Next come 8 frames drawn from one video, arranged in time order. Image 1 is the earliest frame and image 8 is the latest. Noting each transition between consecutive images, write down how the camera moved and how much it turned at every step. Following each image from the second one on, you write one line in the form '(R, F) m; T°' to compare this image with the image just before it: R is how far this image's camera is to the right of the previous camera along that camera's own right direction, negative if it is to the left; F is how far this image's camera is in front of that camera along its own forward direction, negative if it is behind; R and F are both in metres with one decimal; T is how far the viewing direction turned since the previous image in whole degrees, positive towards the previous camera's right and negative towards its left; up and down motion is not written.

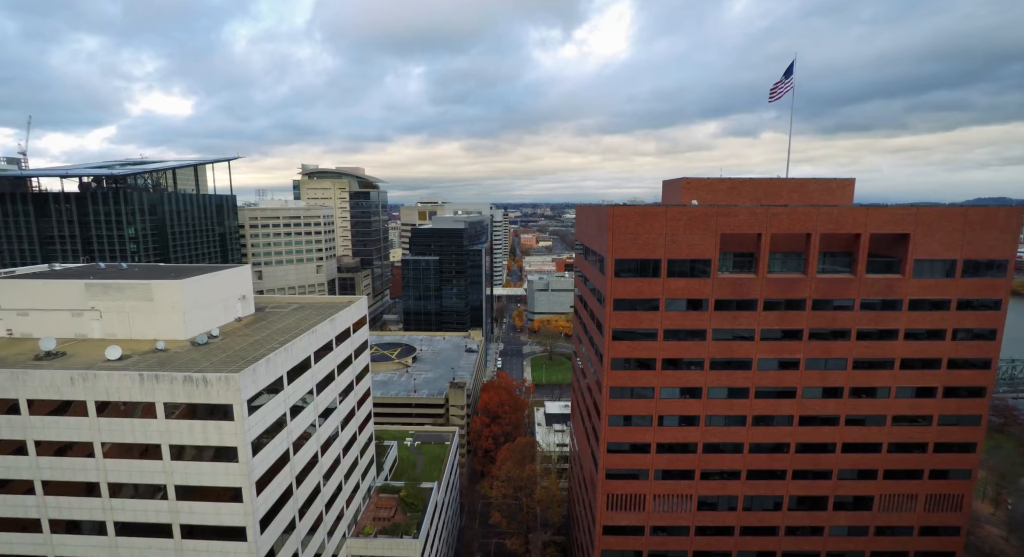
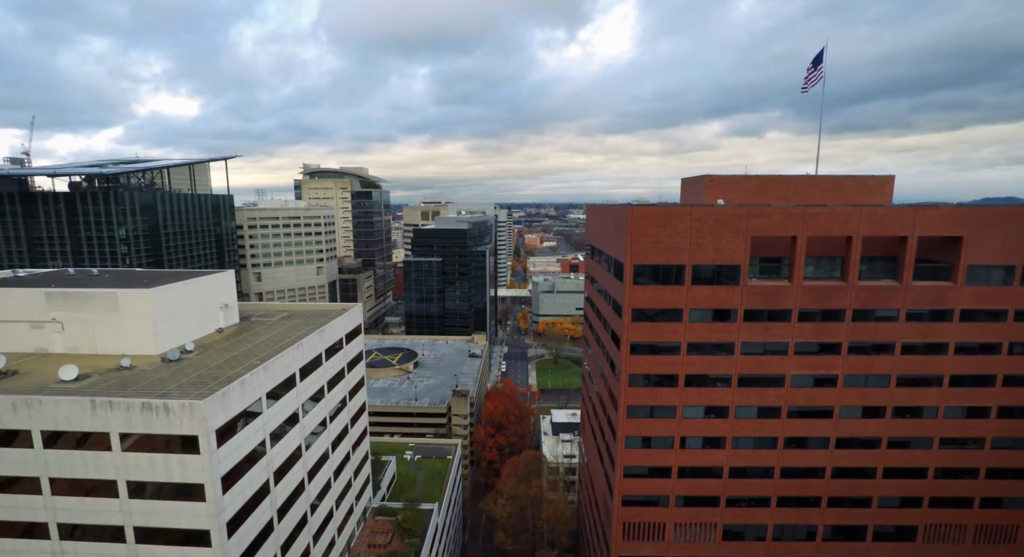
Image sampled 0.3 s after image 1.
(-0.2, +2.9) m; 0°
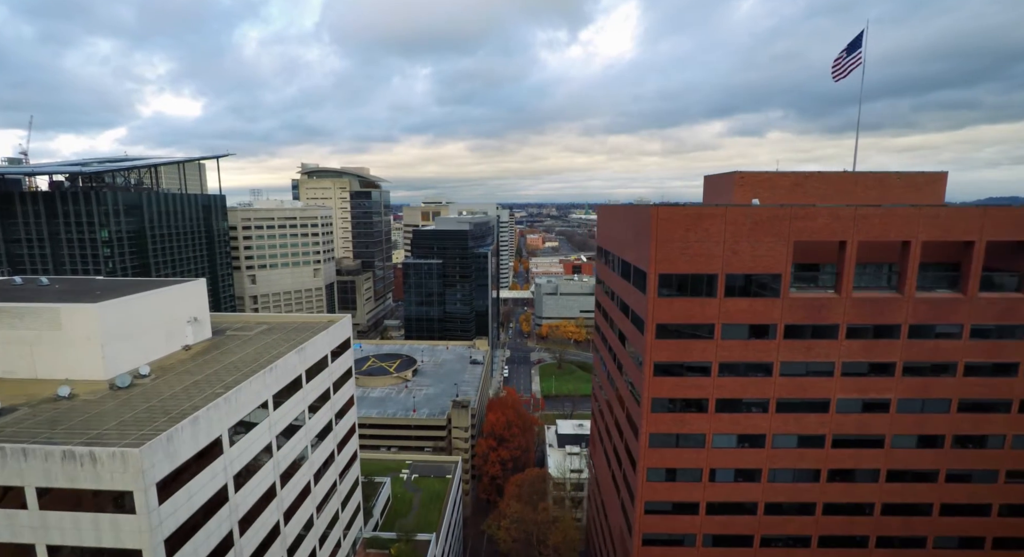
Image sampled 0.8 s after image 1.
(-0.2, +3.5) m; 0°
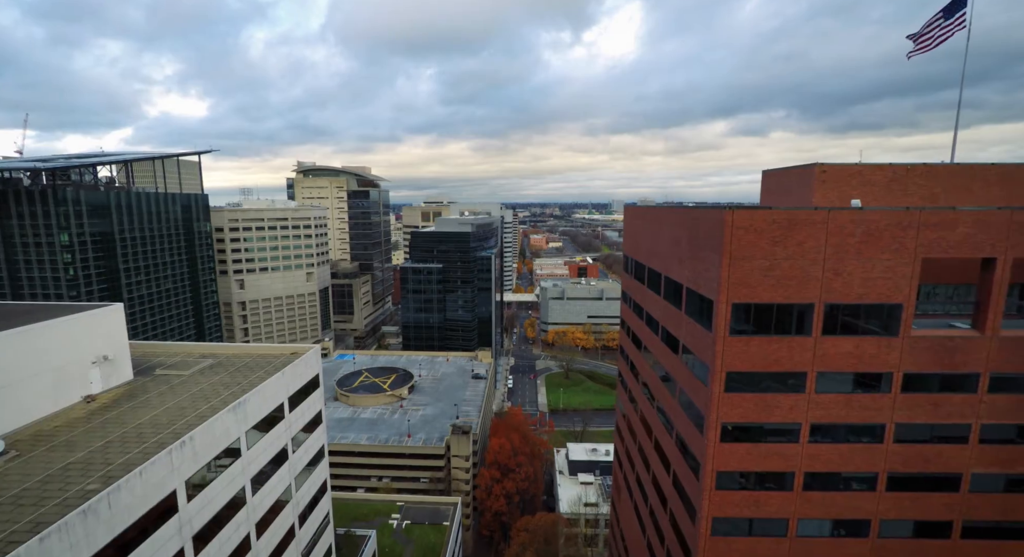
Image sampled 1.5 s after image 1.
(-0.4, +6.6) m; 0°
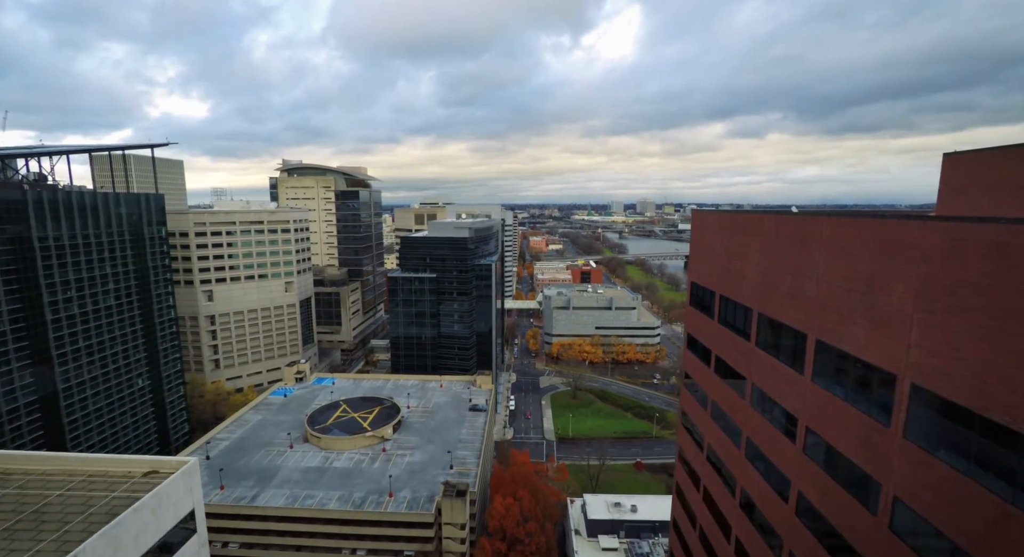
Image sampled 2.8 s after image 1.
(-0.7, +10.7) m; 0°
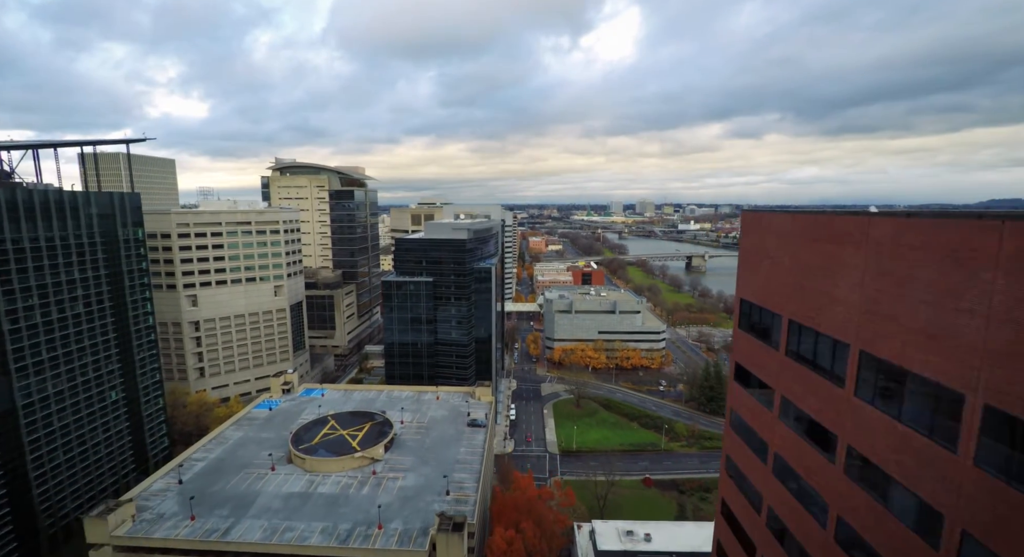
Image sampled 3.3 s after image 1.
(-0.3, +4.4) m; 0°
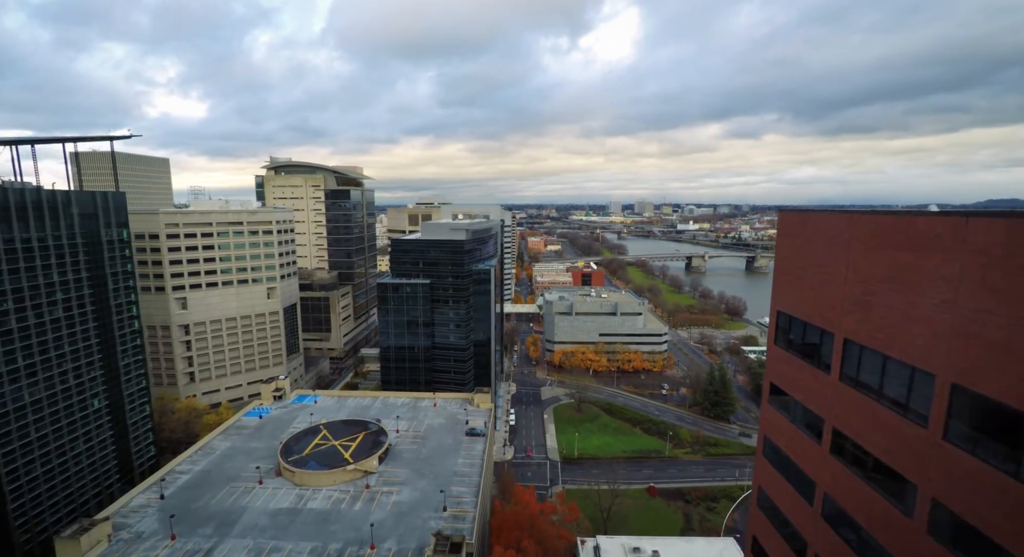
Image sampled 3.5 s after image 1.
(-0.2, +2.4) m; 0°
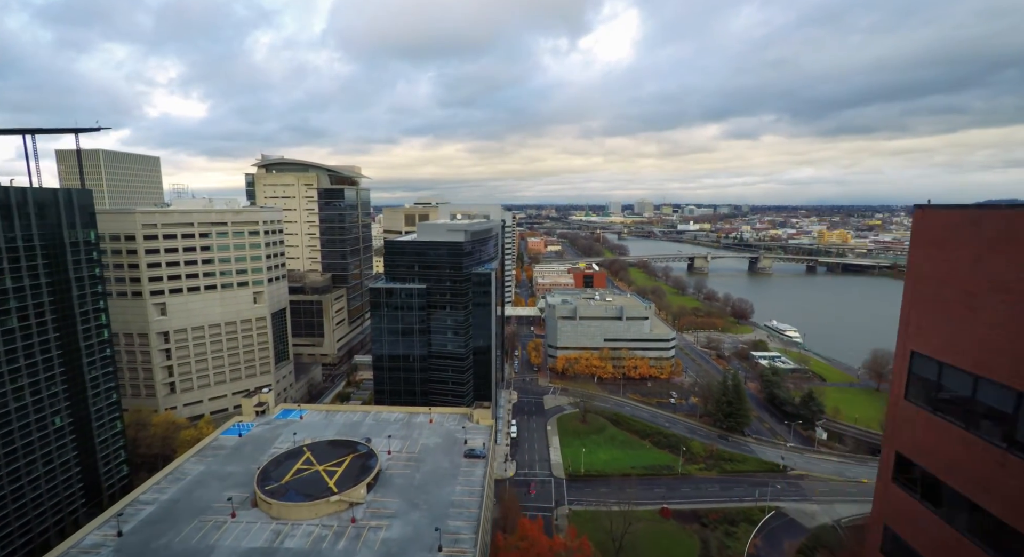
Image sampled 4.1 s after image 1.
(-0.4, +5.0) m; 0°
